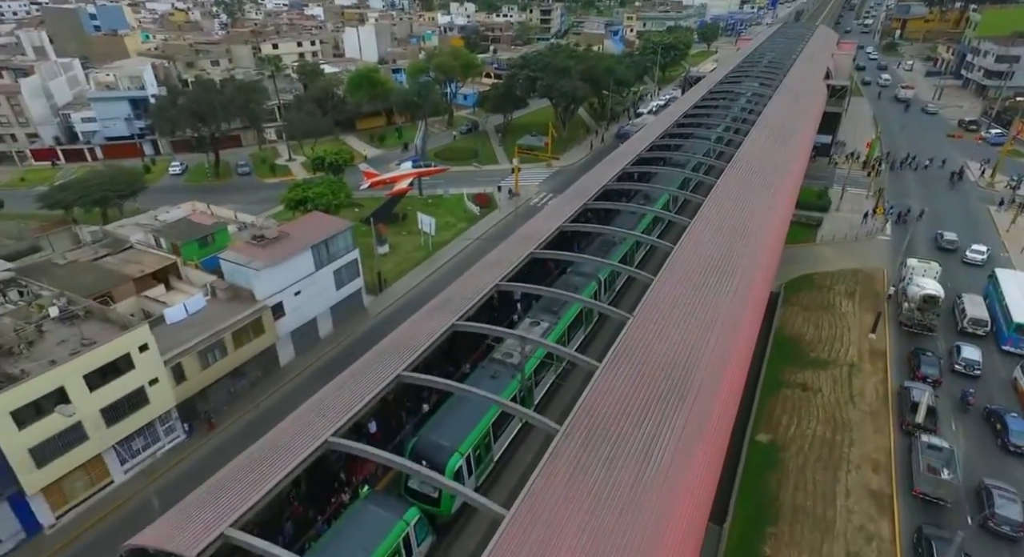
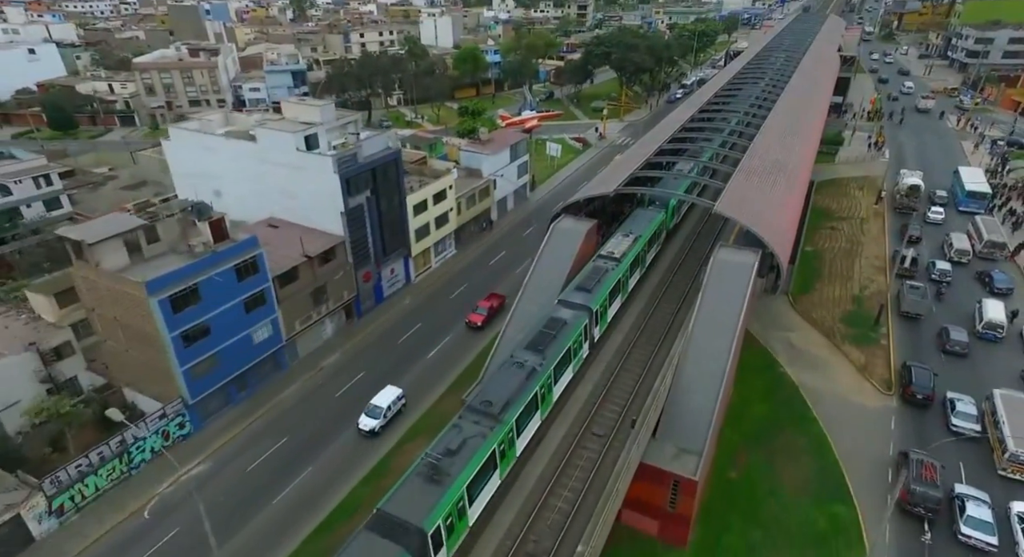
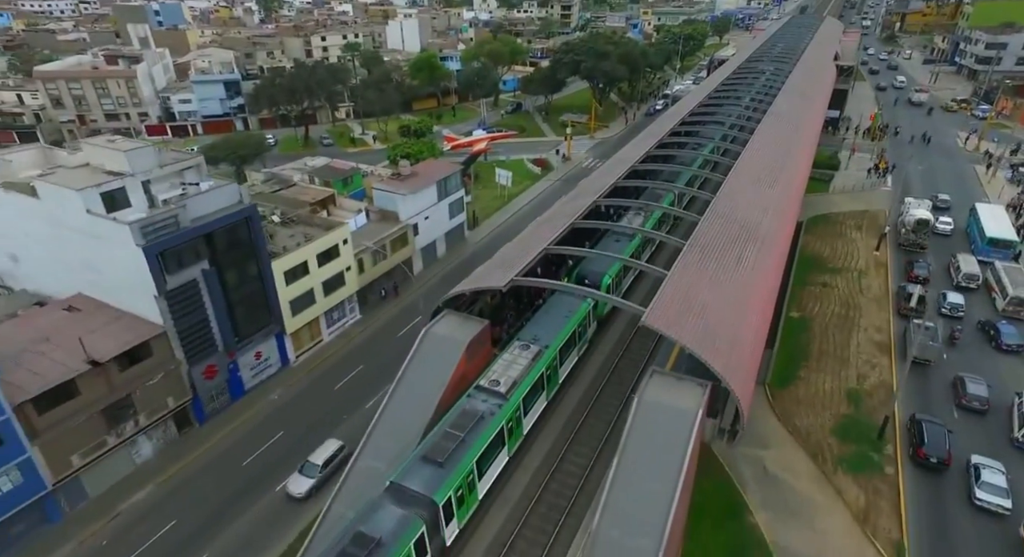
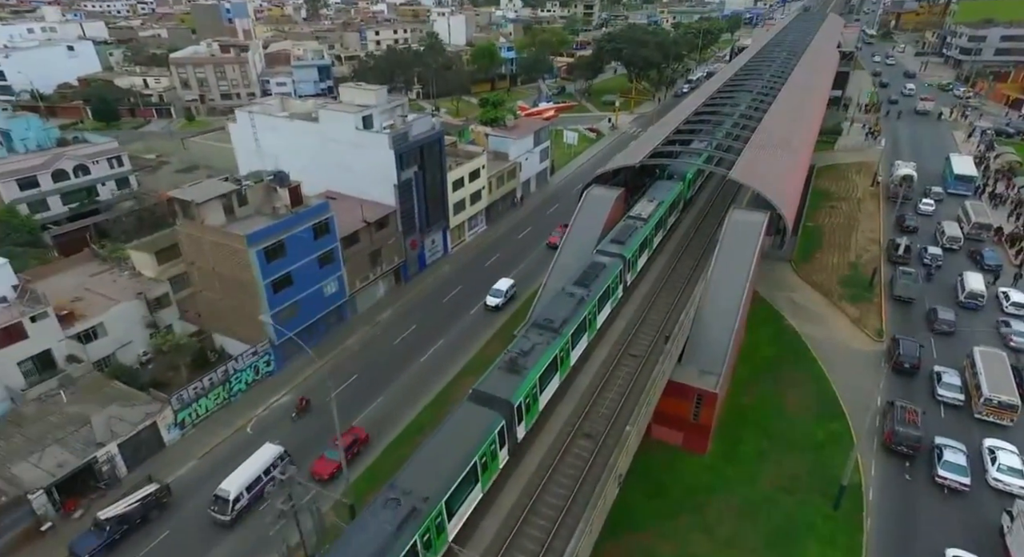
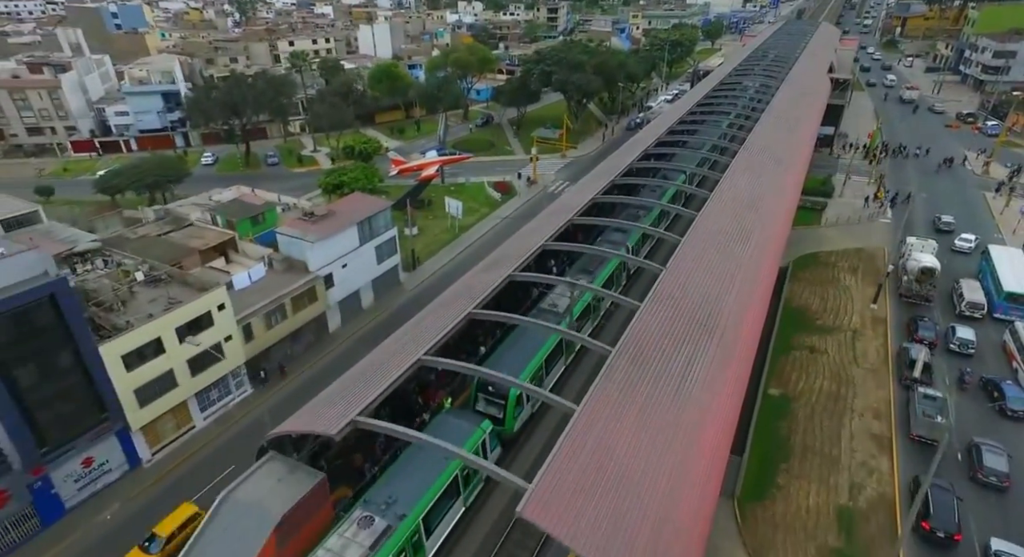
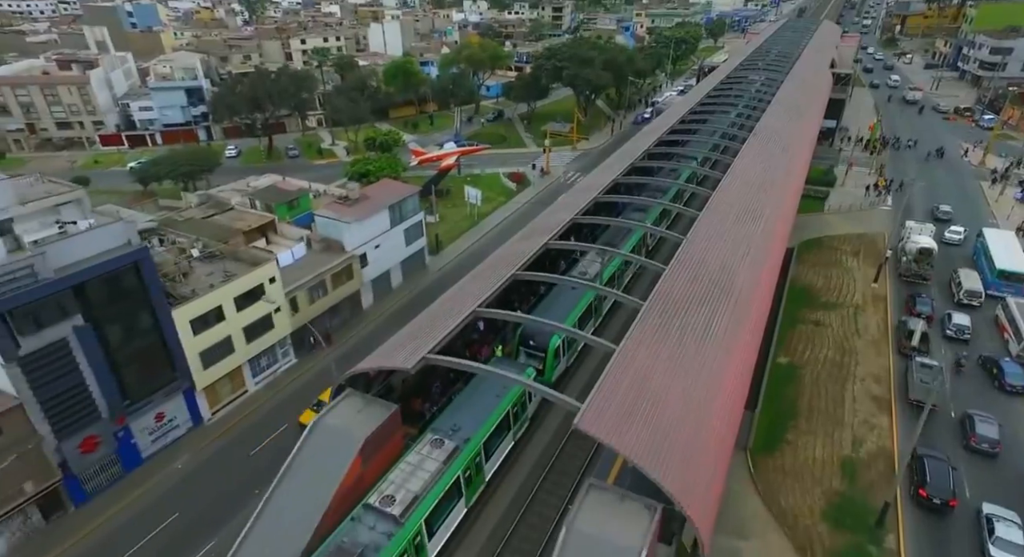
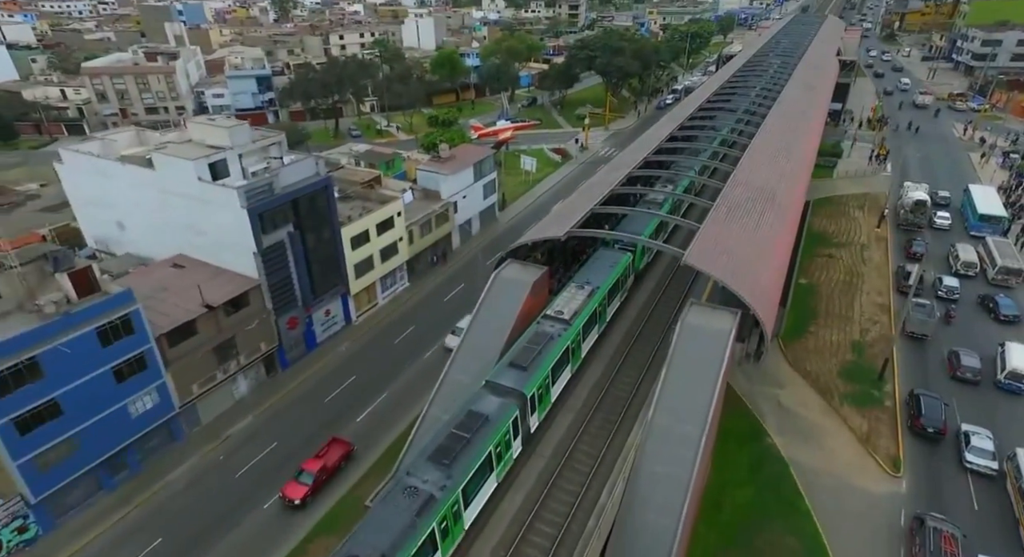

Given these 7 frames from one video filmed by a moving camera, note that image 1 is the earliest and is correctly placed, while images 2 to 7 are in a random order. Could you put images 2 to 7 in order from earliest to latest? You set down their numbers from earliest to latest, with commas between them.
5, 6, 3, 7, 2, 4
